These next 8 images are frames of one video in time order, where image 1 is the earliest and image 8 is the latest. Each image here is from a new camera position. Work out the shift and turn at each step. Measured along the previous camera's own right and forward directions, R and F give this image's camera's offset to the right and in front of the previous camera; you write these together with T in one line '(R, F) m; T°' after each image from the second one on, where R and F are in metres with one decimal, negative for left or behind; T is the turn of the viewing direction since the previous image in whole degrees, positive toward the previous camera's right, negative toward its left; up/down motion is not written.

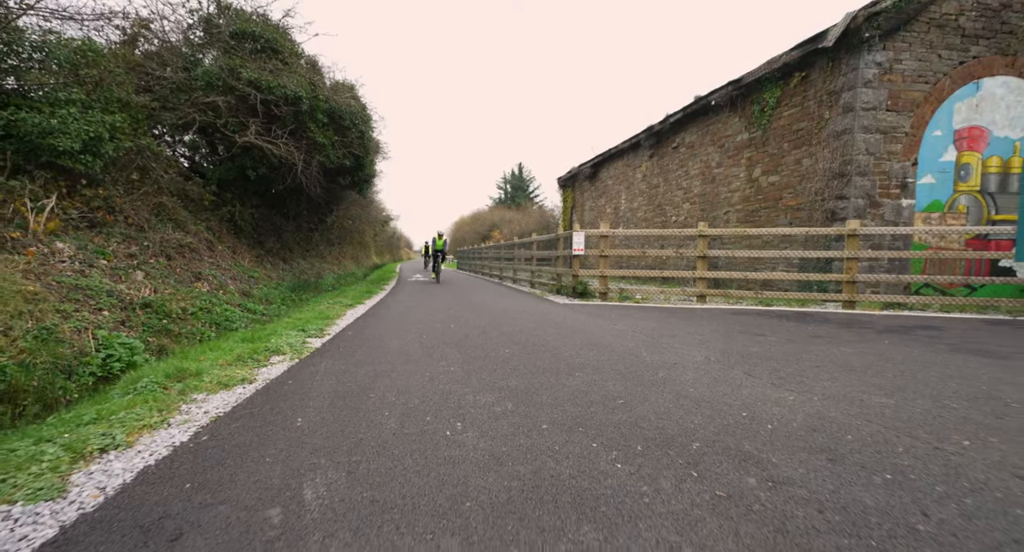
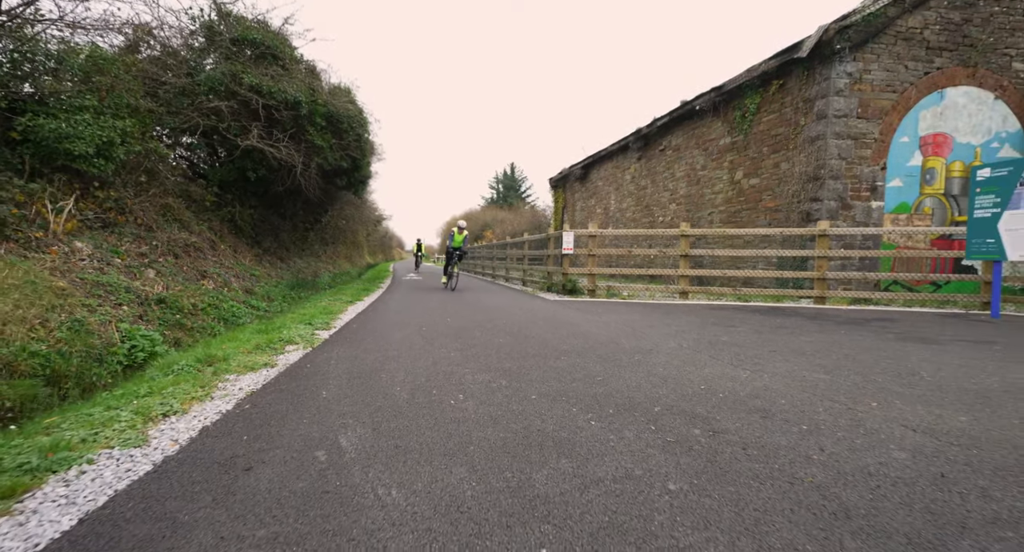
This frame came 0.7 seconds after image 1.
(0.0, -0.5) m; +1°
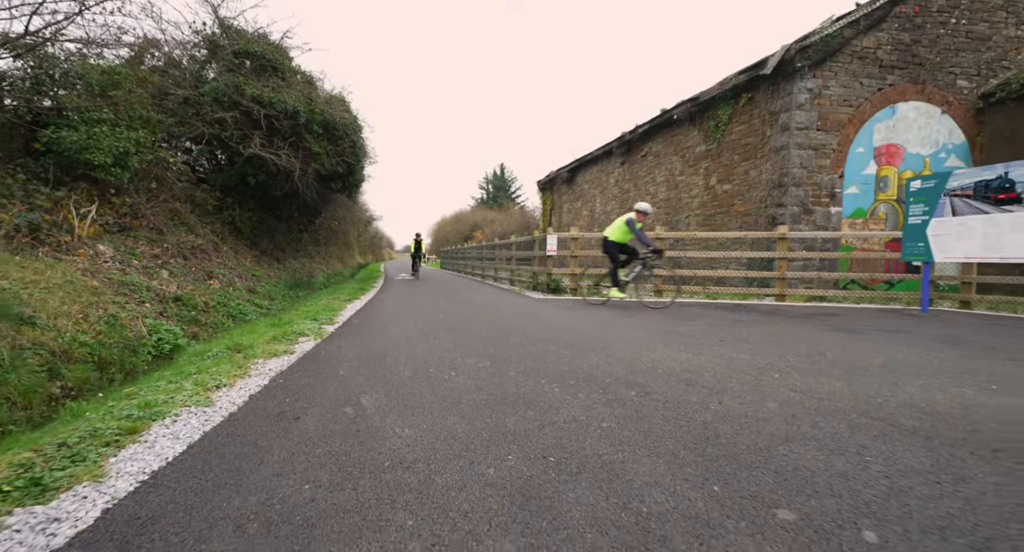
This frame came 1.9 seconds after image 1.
(+0.1, -0.7) m; +1°
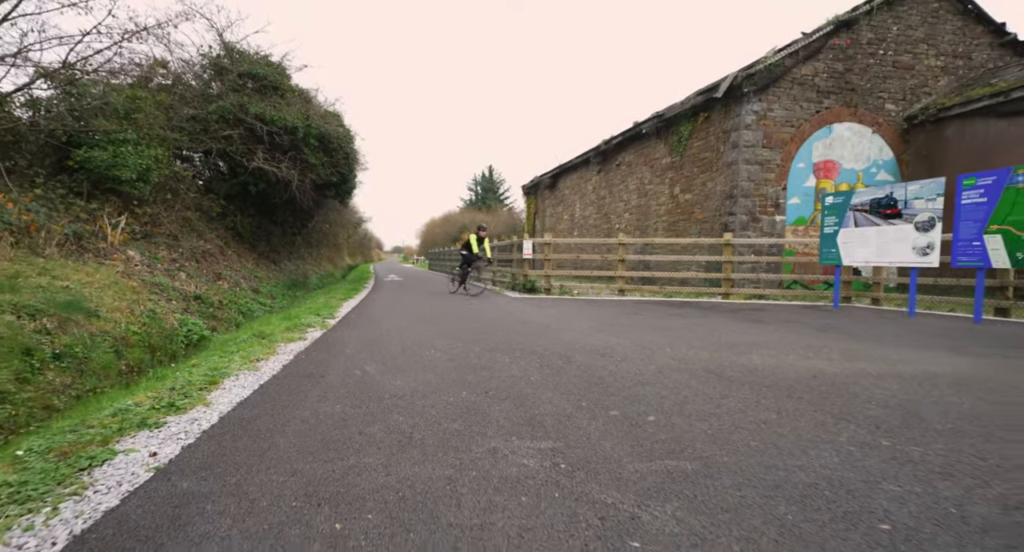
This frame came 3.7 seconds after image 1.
(+0.2, -1.2) m; +1°
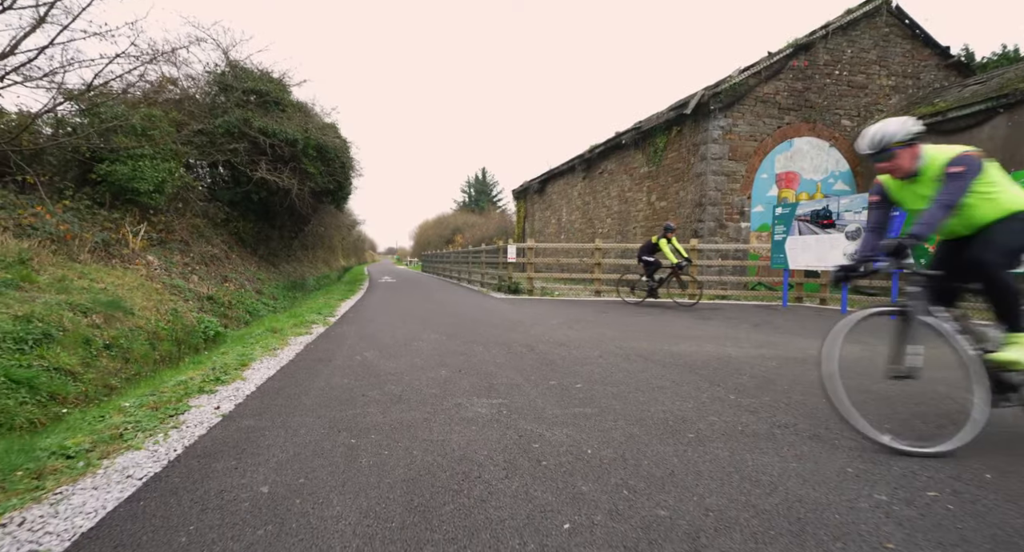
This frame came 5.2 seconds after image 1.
(+0.2, -1.0) m; +1°
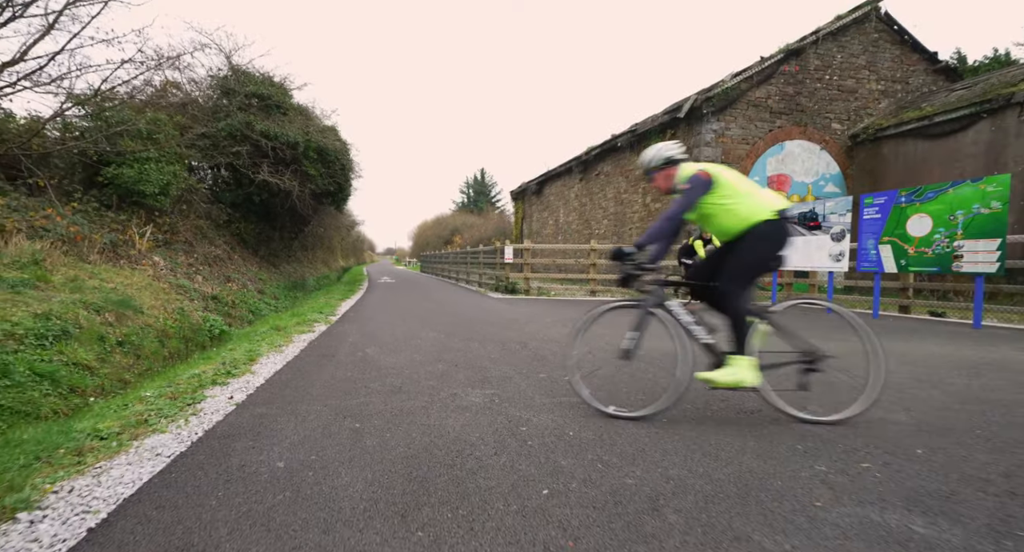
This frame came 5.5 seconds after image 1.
(+0.1, -0.3) m; 0°
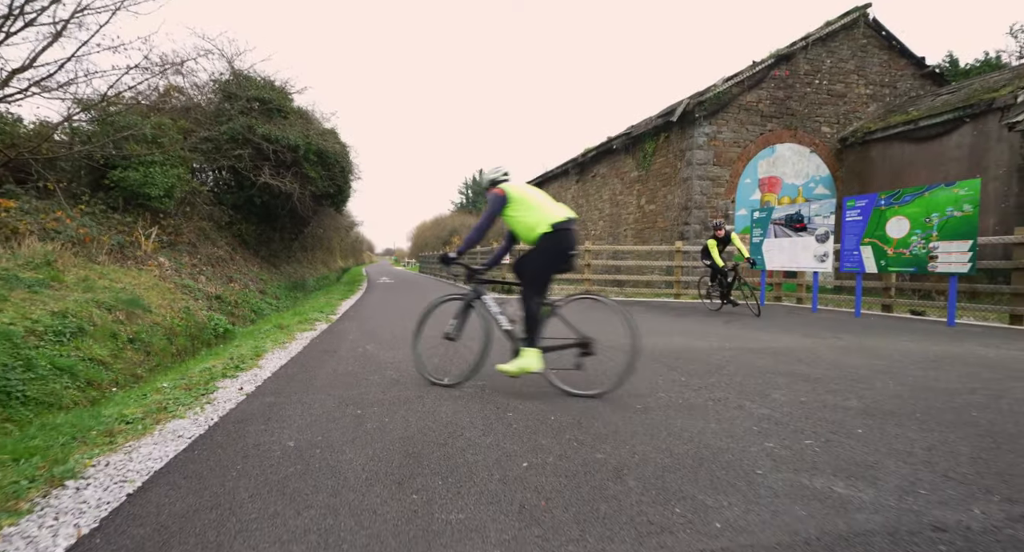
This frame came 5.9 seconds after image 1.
(+0.1, -0.3) m; 0°
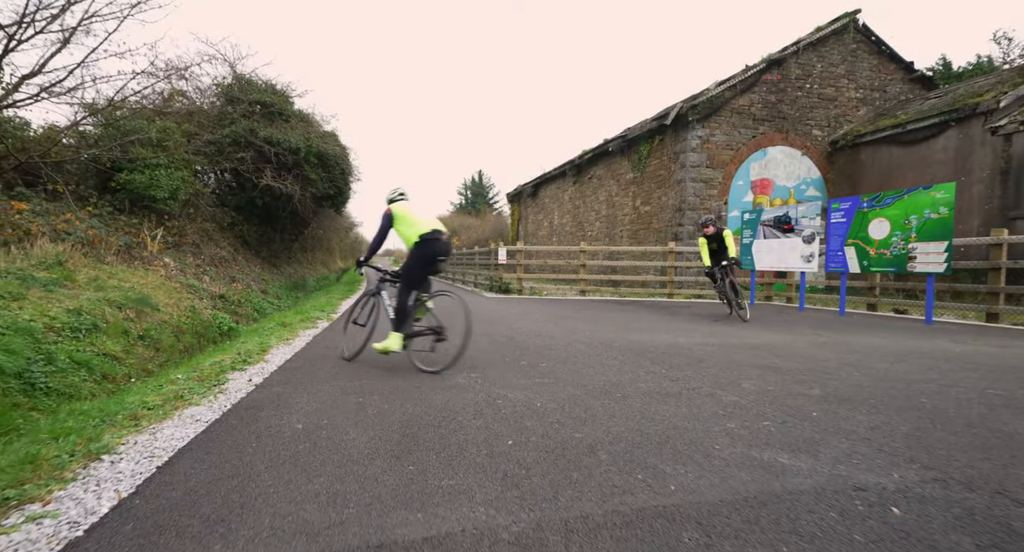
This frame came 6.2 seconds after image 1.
(+0.1, -0.3) m; 0°
